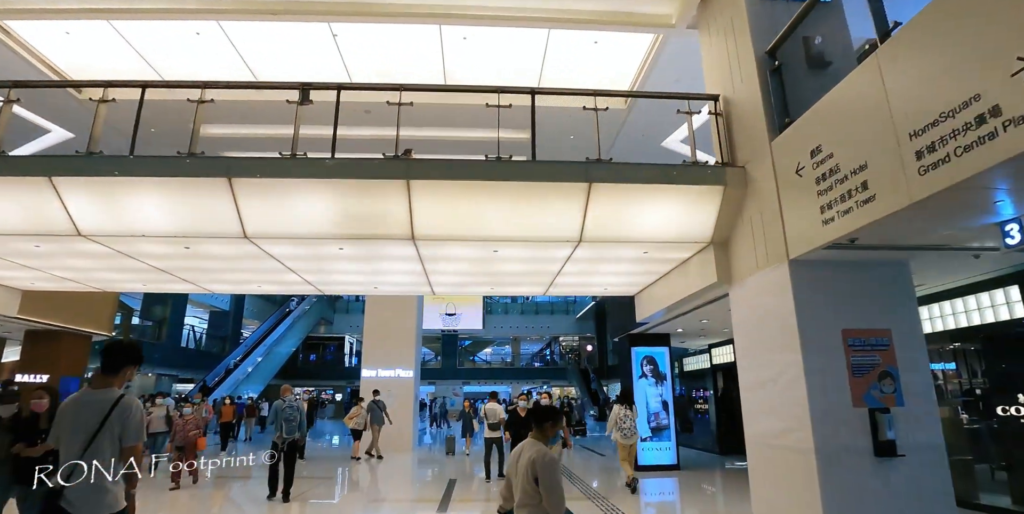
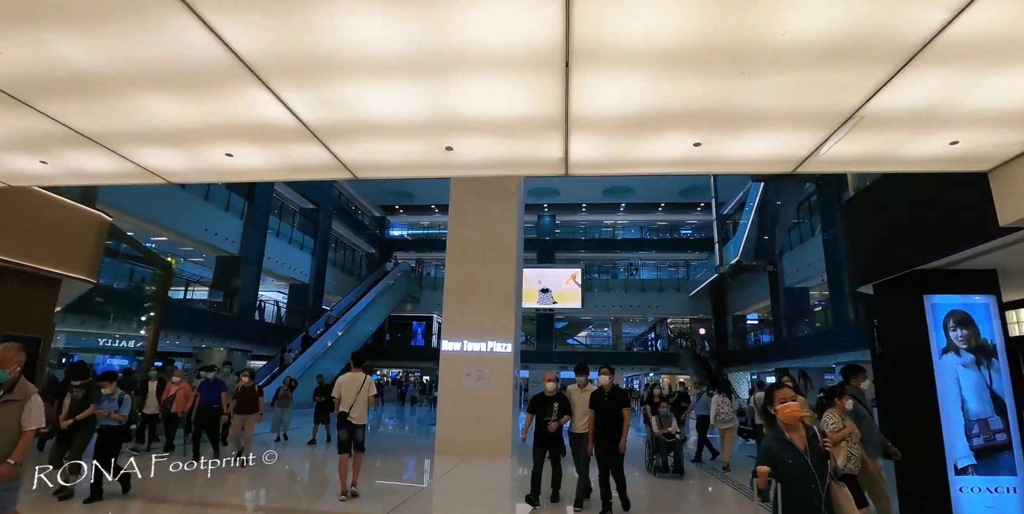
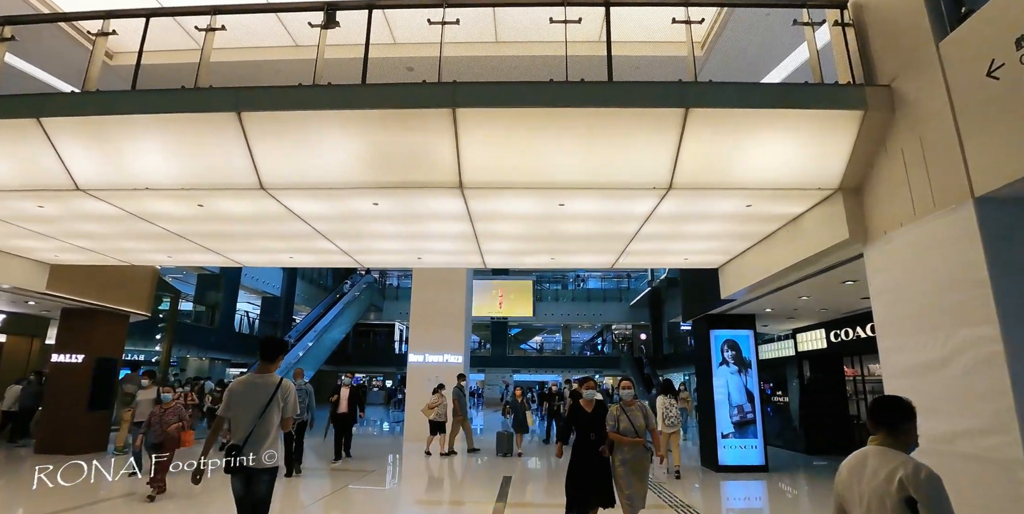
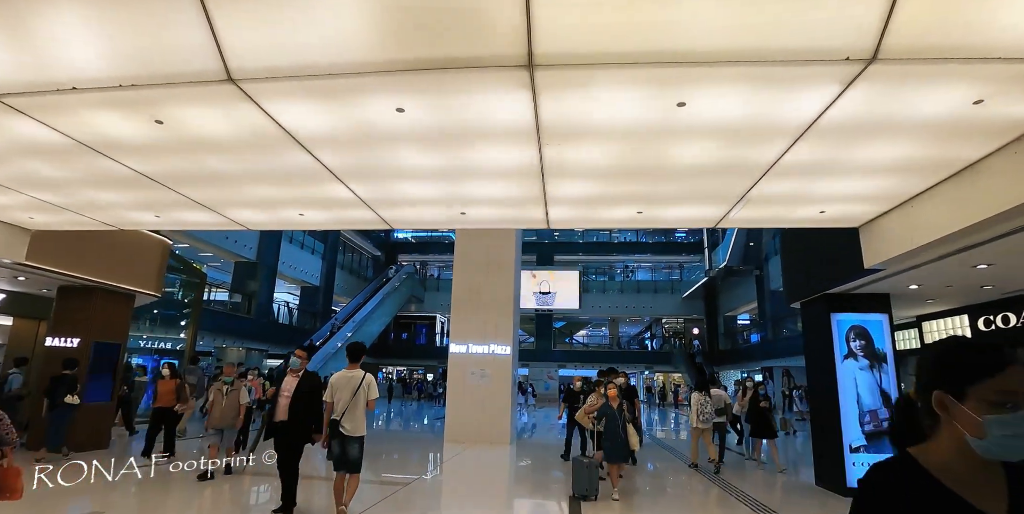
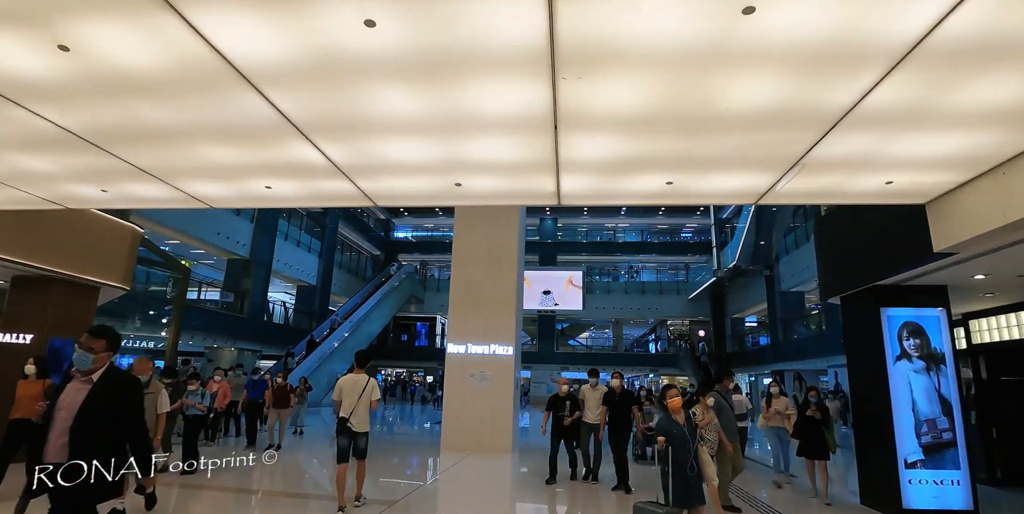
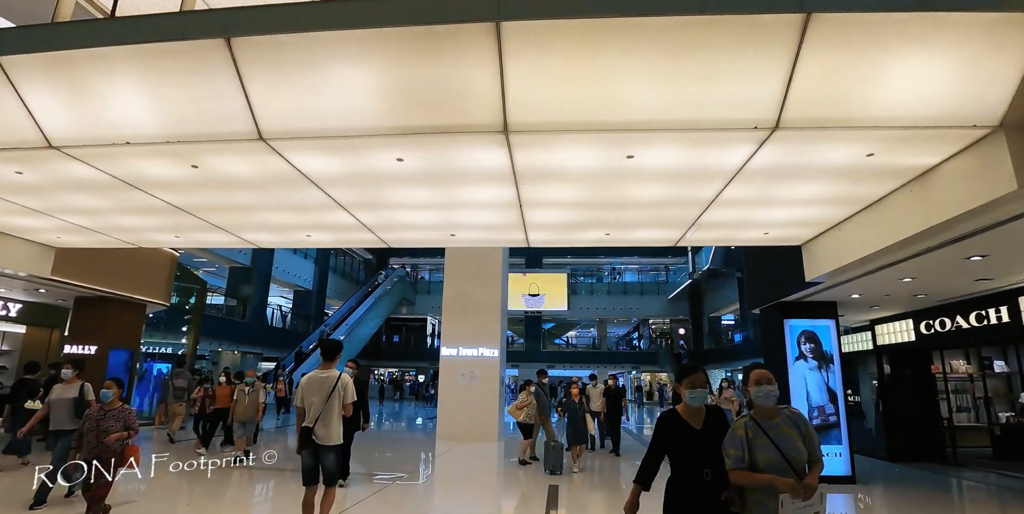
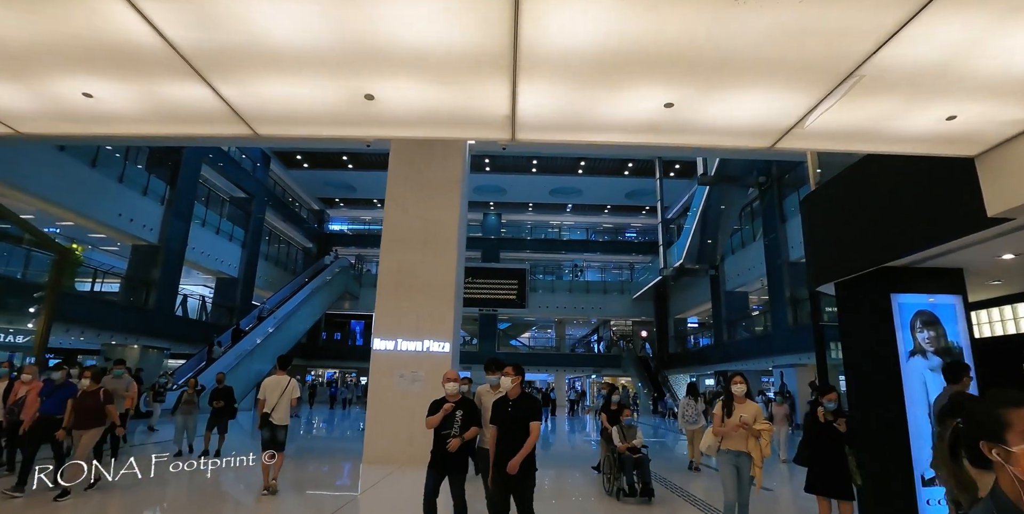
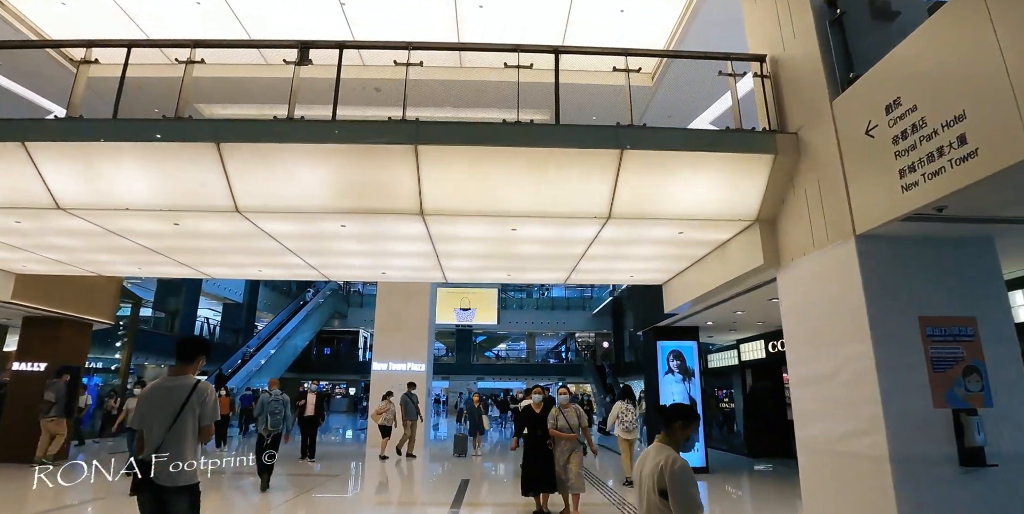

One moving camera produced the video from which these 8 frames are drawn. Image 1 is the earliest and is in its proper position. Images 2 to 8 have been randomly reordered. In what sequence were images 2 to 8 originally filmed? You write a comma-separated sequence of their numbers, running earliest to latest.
8, 3, 6, 4, 5, 2, 7
